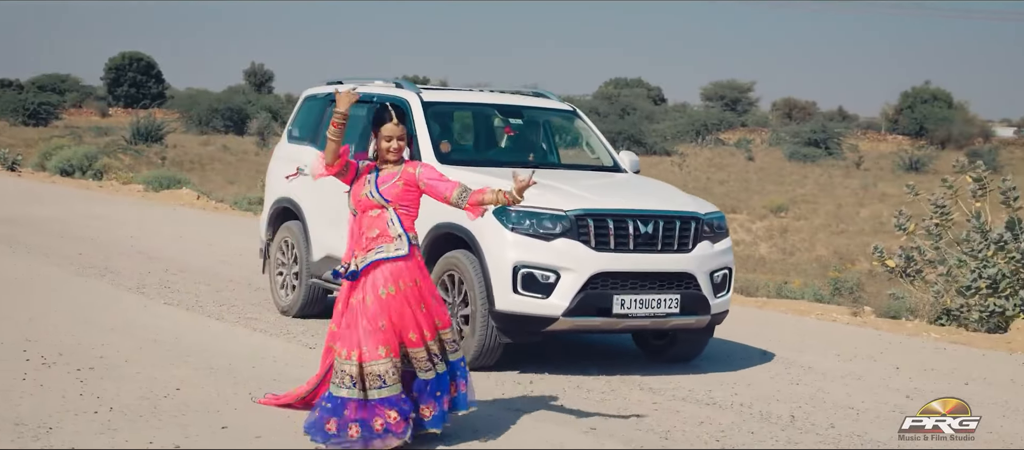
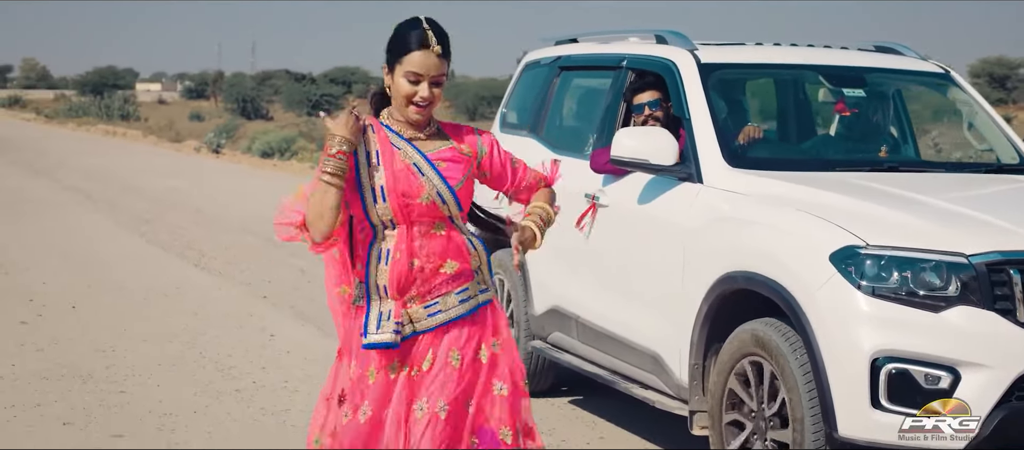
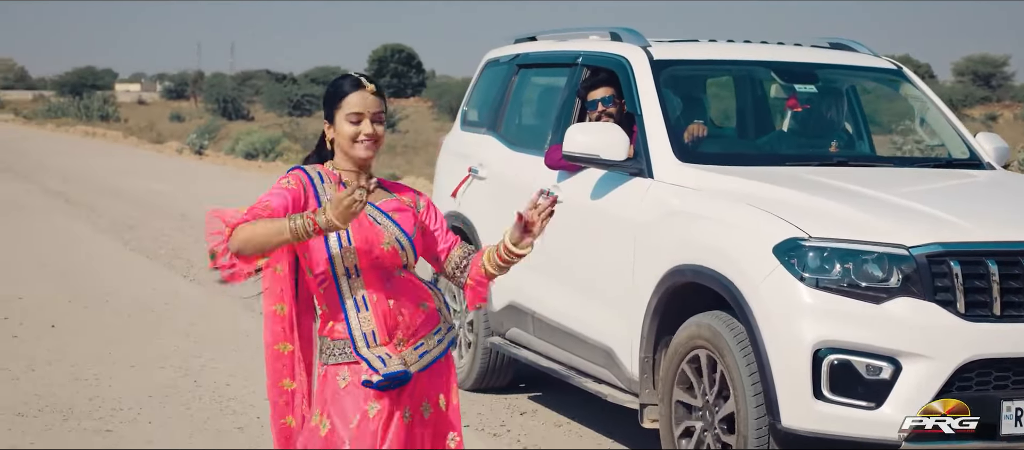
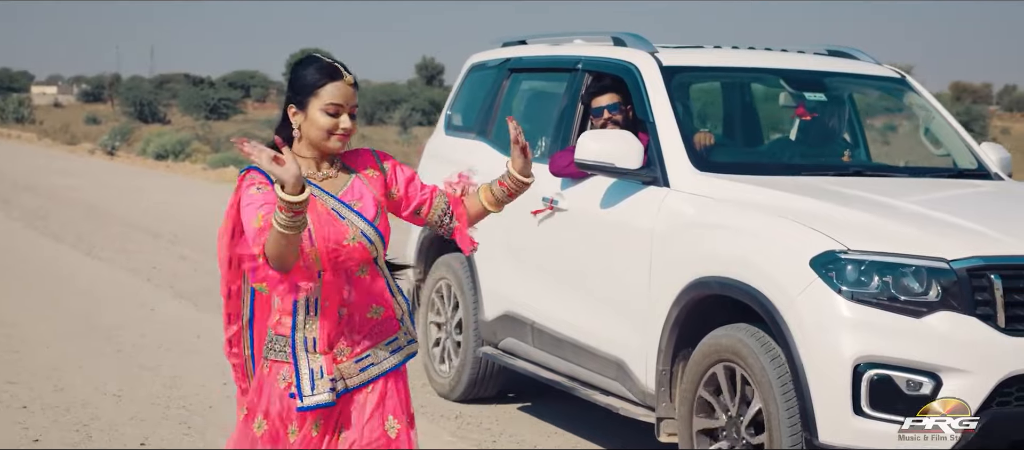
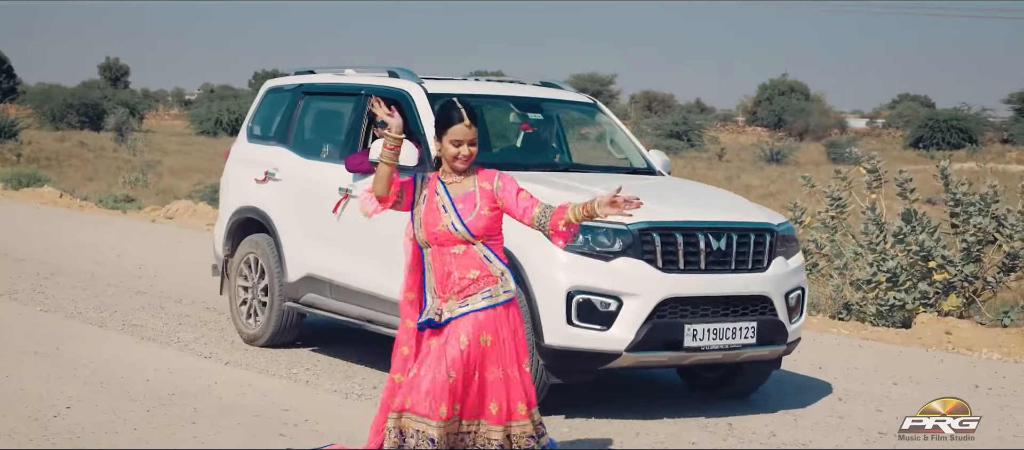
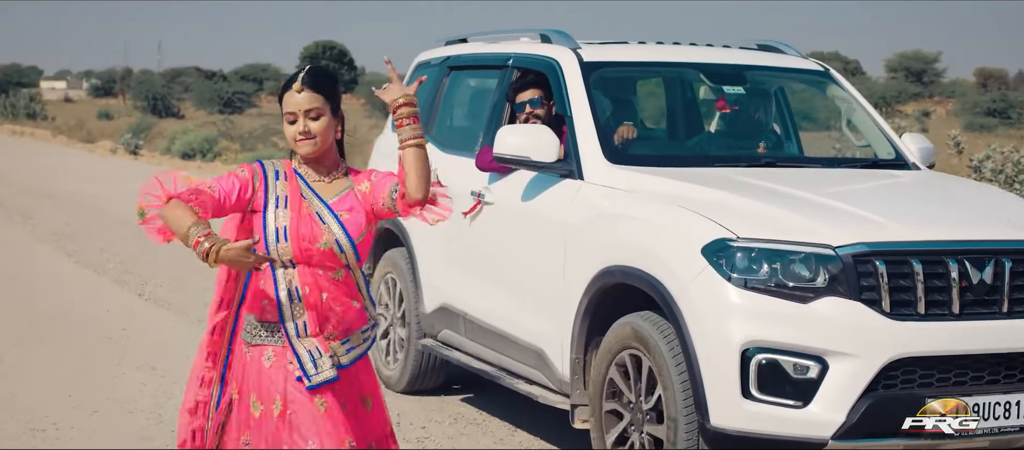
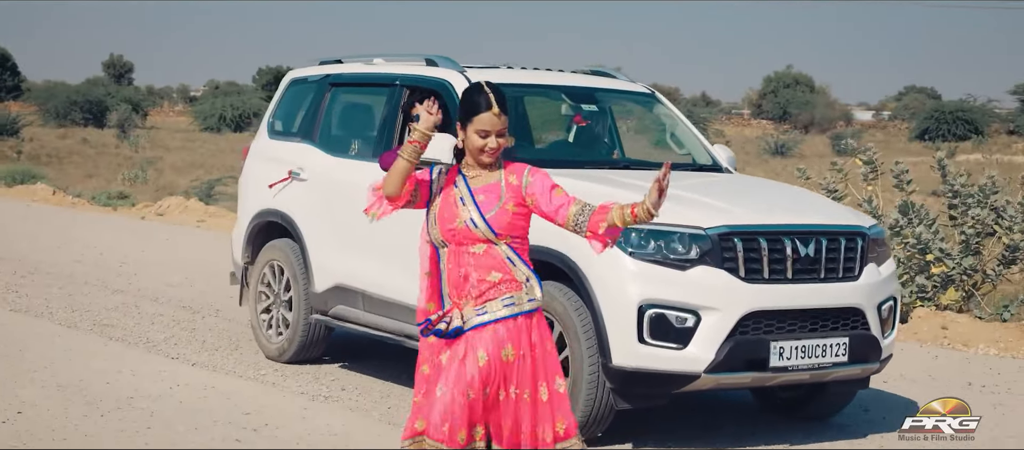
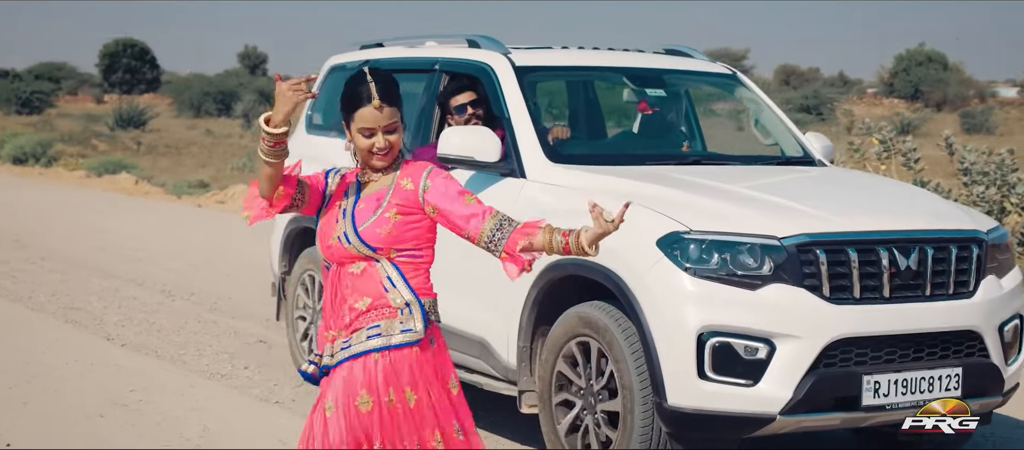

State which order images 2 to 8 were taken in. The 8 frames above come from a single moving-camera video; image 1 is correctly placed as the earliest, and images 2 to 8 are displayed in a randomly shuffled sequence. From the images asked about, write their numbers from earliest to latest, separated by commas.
5, 7, 8, 6, 3, 2, 4
